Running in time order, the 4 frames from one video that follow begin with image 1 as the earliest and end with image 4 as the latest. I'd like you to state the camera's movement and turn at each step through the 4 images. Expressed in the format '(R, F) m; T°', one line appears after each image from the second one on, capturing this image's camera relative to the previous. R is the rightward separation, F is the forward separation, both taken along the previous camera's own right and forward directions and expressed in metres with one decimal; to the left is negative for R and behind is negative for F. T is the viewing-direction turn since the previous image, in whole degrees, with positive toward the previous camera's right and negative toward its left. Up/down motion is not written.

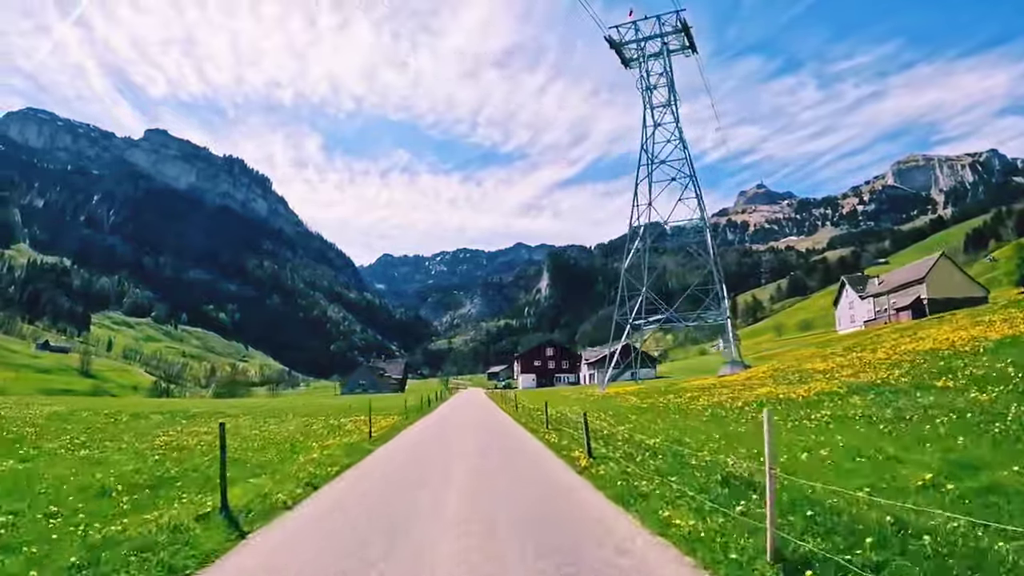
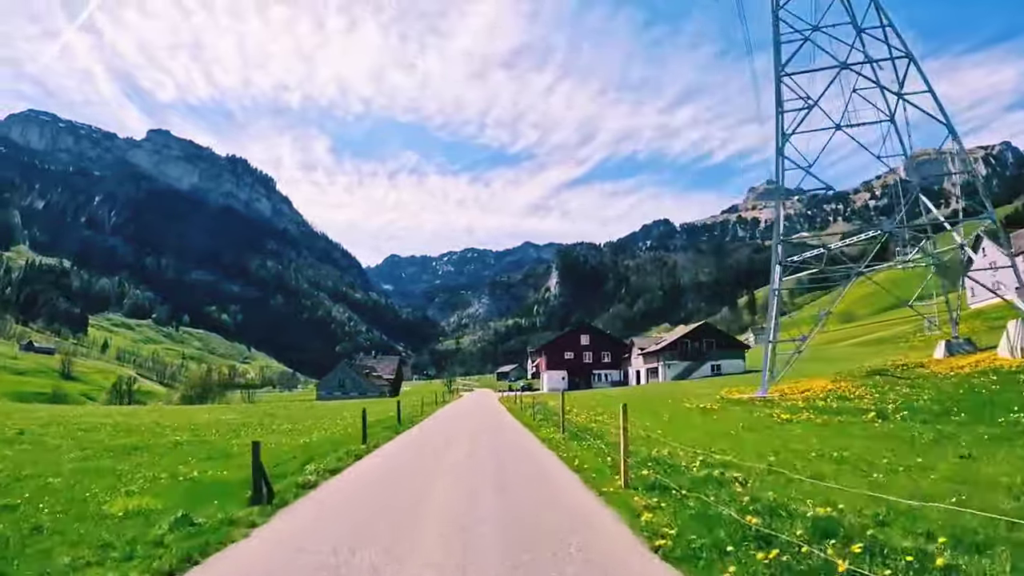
(-0.2, +7.0) m; -1°
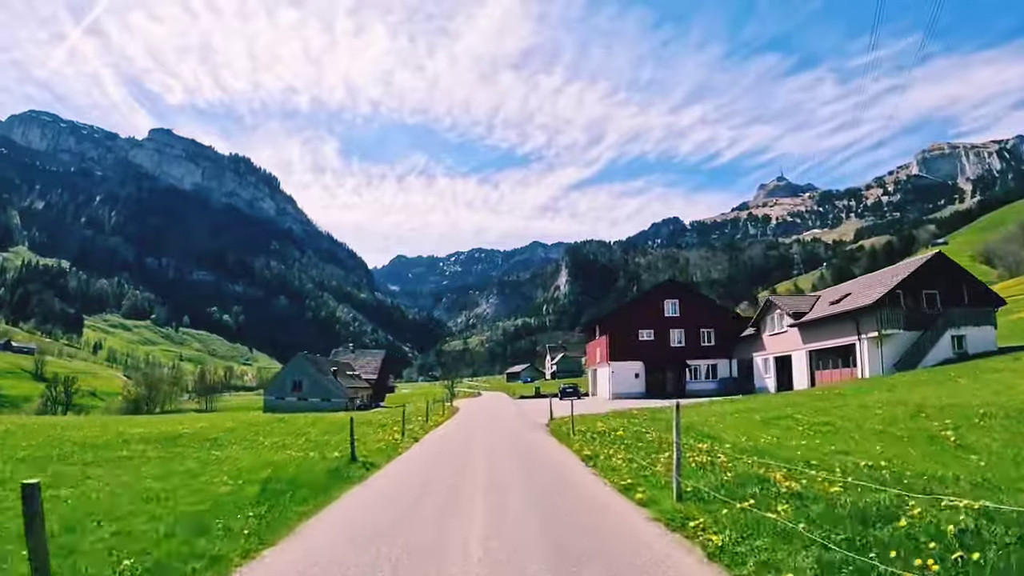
(-0.2, +7.8) m; -1°
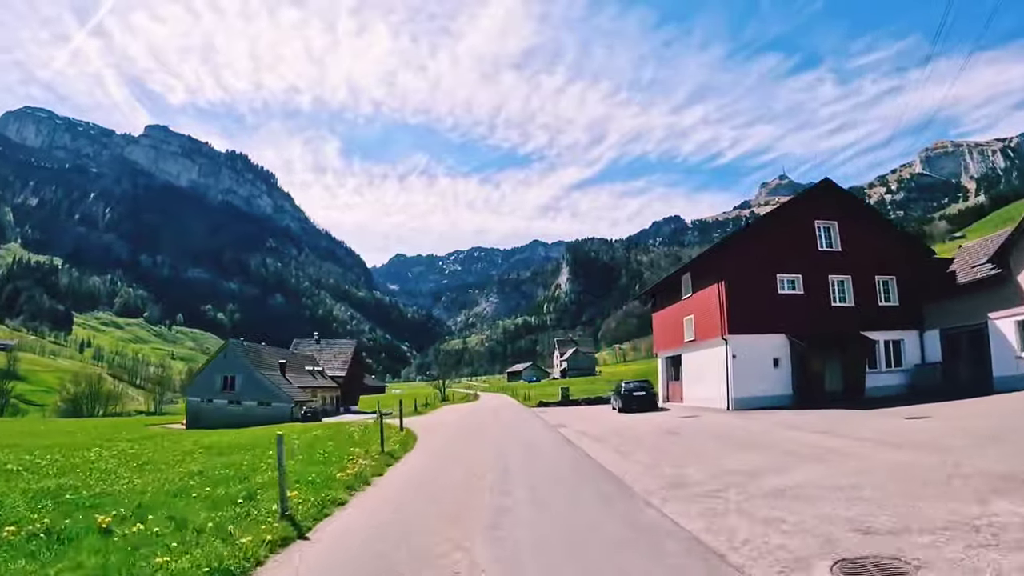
(+0.2, +4.9) m; 0°
